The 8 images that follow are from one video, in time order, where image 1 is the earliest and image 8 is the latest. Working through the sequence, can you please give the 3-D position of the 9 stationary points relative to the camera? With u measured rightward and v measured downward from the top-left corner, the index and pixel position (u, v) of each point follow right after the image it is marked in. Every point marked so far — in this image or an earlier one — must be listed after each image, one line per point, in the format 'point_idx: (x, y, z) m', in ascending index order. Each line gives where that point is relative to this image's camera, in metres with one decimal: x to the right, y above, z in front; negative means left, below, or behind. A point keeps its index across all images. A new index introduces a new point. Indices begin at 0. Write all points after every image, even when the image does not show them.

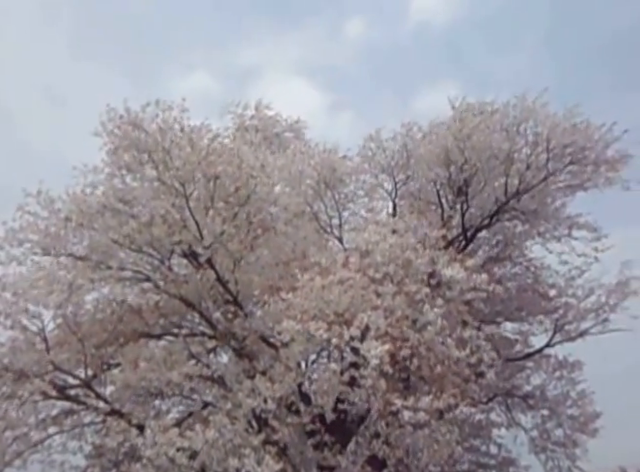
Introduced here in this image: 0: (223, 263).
0: (-1.4, -0.4, +13.2) m
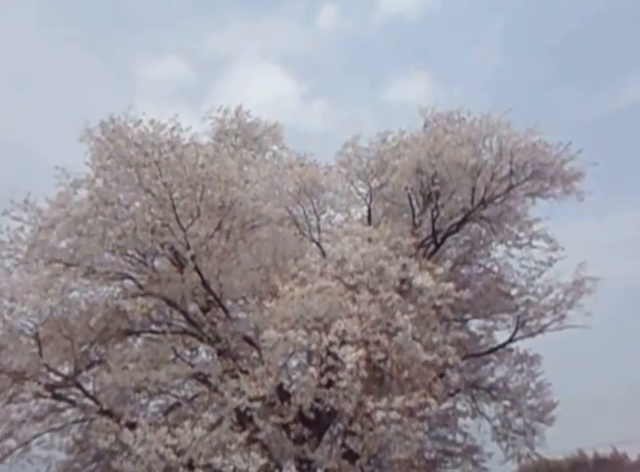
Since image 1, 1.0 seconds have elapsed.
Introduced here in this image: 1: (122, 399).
0: (-1.7, -0.5, +14.0) m
1: (-3.2, -2.5, +13.5) m
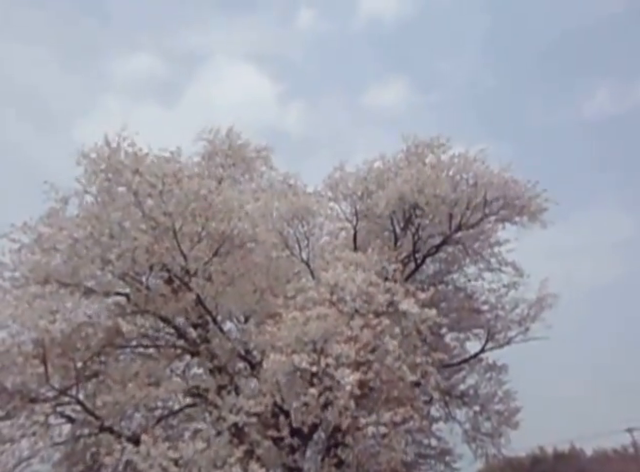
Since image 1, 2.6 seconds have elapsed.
0: (-1.9, -0.9, +14.9) m
1: (-3.3, -3.0, +14.4) m
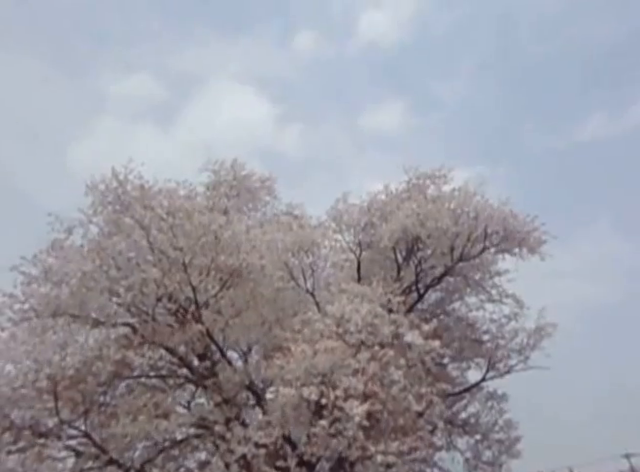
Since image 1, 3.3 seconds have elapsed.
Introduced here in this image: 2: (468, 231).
0: (-1.8, -1.5, +15.1) m
1: (-3.2, -3.5, +14.6) m
2: (+2.9, +0.1, +17.1) m
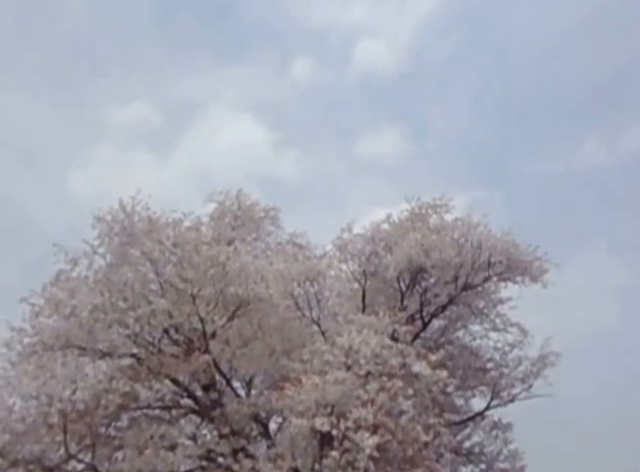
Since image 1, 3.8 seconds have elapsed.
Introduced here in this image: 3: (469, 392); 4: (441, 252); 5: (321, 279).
0: (-1.7, -2.0, +15.1) m
1: (-3.1, -4.0, +14.5) m
2: (+3.0, -0.5, +17.3) m
3: (+2.9, -3.0, +16.8) m
4: (+2.4, -0.3, +17.1) m
5: (0.0, -0.8, +16.4) m
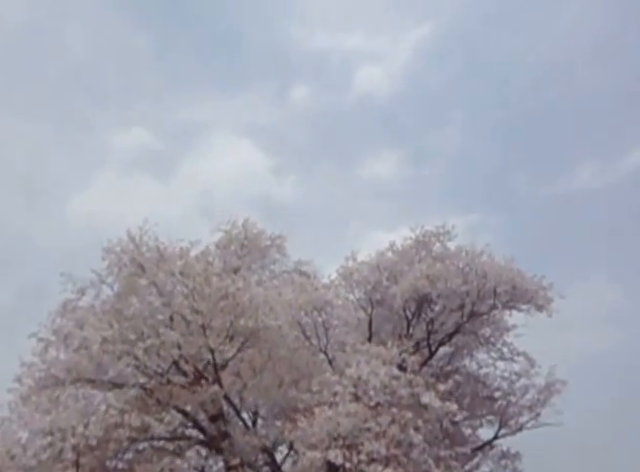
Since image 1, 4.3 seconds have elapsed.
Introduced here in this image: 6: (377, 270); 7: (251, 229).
0: (-1.5, -2.6, +15.1) m
1: (-2.9, -4.6, +14.5) m
2: (+3.1, -1.1, +17.4) m
3: (+3.1, -3.6, +16.8) m
4: (+2.5, -0.9, +17.1) m
5: (+0.2, -1.4, +16.4) m
6: (+1.2, -0.7, +17.9) m
7: (-1.4, +0.2, +18.0) m
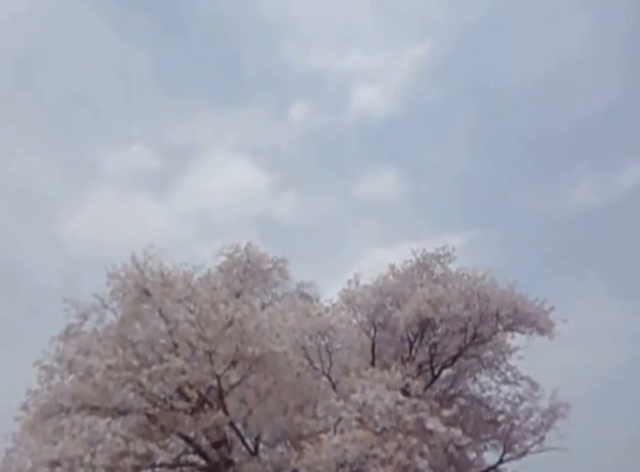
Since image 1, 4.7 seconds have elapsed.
0: (-1.4, -3.0, +15.1) m
1: (-2.8, -5.0, +14.4) m
2: (+3.2, -1.5, +17.4) m
3: (+3.1, -4.0, +16.8) m
4: (+2.6, -1.3, +17.2) m
5: (+0.2, -1.8, +16.4) m
6: (+1.2, -1.2, +17.9) m
7: (-1.4, -0.3, +18.0) m
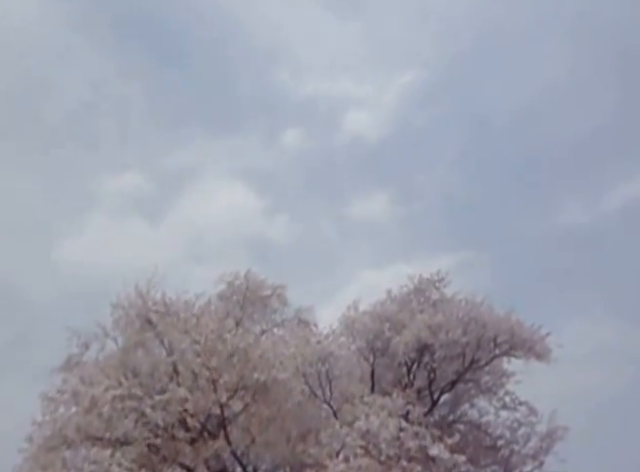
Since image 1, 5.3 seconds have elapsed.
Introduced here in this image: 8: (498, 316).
0: (-1.4, -3.6, +15.1) m
1: (-2.7, -5.6, +14.4) m
2: (+3.2, -2.1, +17.6) m
3: (+3.1, -4.5, +17.0) m
4: (+2.6, -1.9, +17.3) m
5: (+0.2, -2.4, +16.5) m
6: (+1.2, -1.7, +18.0) m
7: (-1.4, -0.9, +18.1) m
8: (+3.7, -1.6, +17.7) m
